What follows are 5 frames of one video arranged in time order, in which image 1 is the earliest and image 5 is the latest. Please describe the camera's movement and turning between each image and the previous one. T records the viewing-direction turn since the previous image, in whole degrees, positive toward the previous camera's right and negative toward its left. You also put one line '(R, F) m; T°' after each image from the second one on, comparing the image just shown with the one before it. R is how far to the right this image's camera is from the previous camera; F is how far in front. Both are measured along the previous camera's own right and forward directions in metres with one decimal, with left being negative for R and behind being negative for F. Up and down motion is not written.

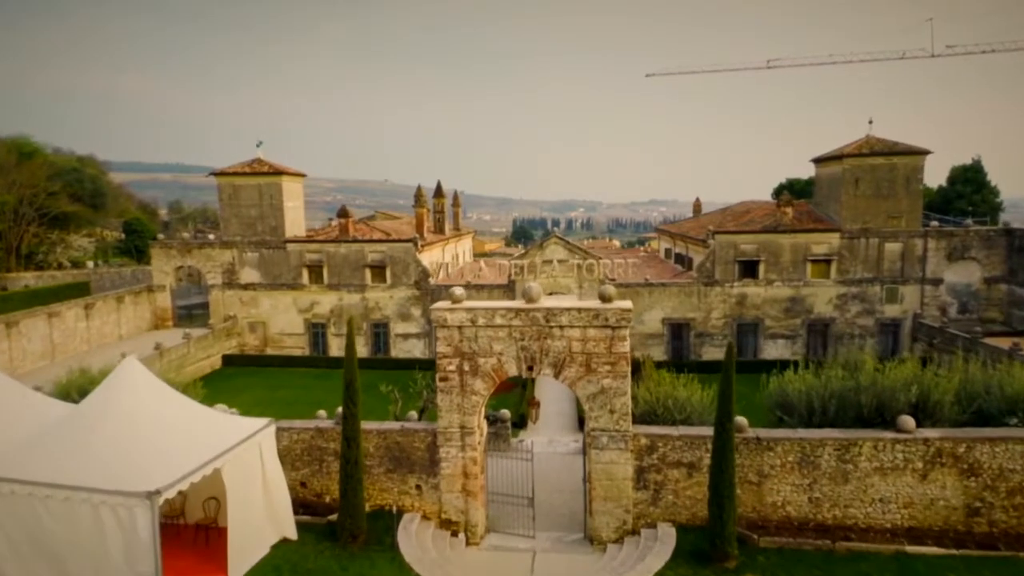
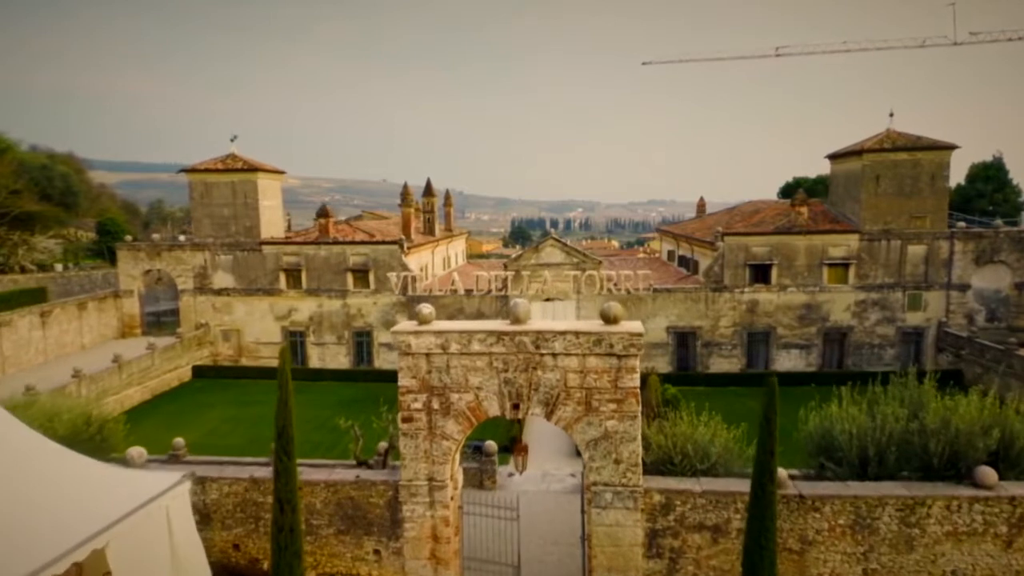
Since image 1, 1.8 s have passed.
(+0.3, +2.8) m; 0°
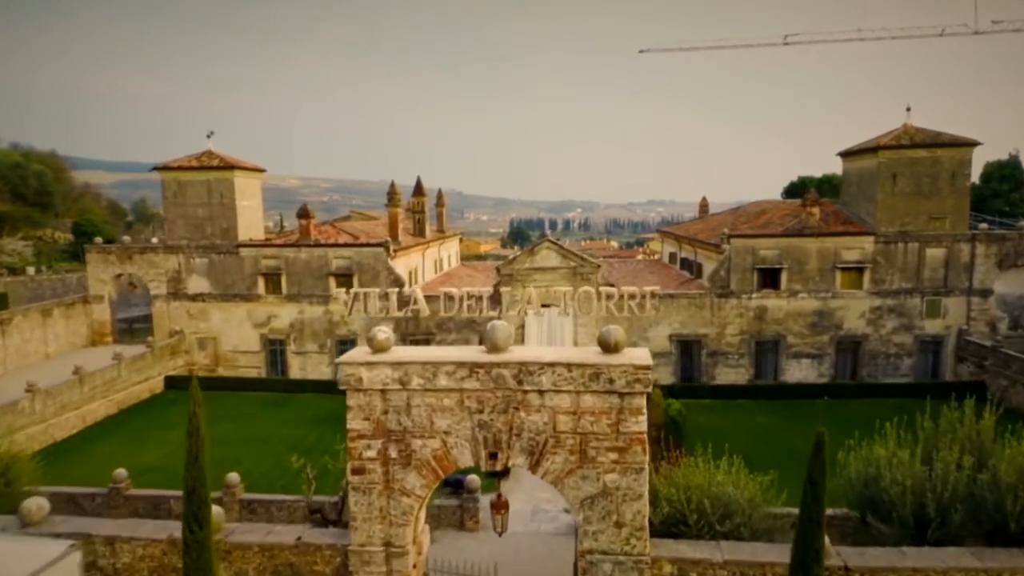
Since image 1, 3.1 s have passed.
(+0.3, +2.1) m; 0°
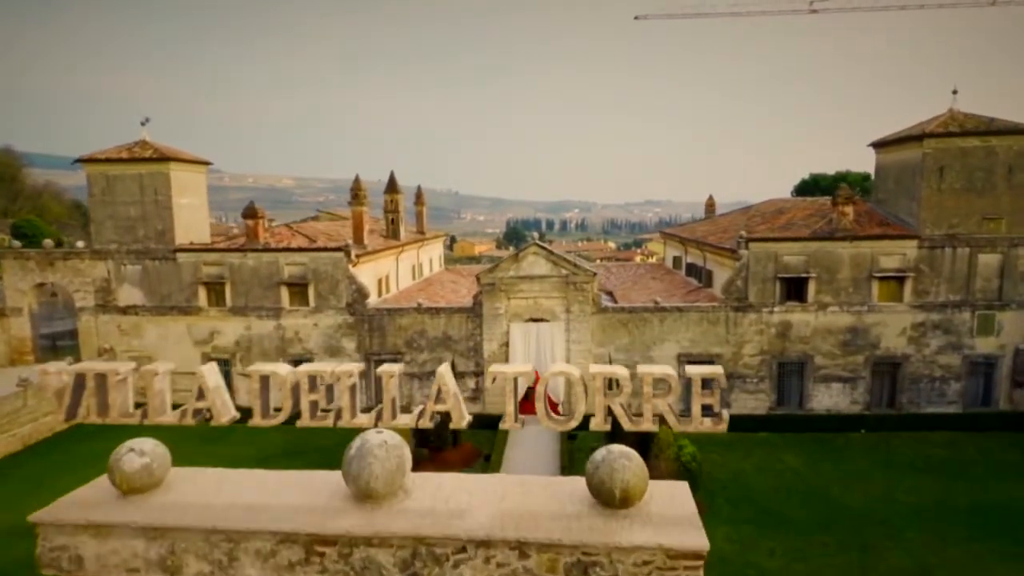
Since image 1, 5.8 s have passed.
(+0.7, +4.7) m; 0°
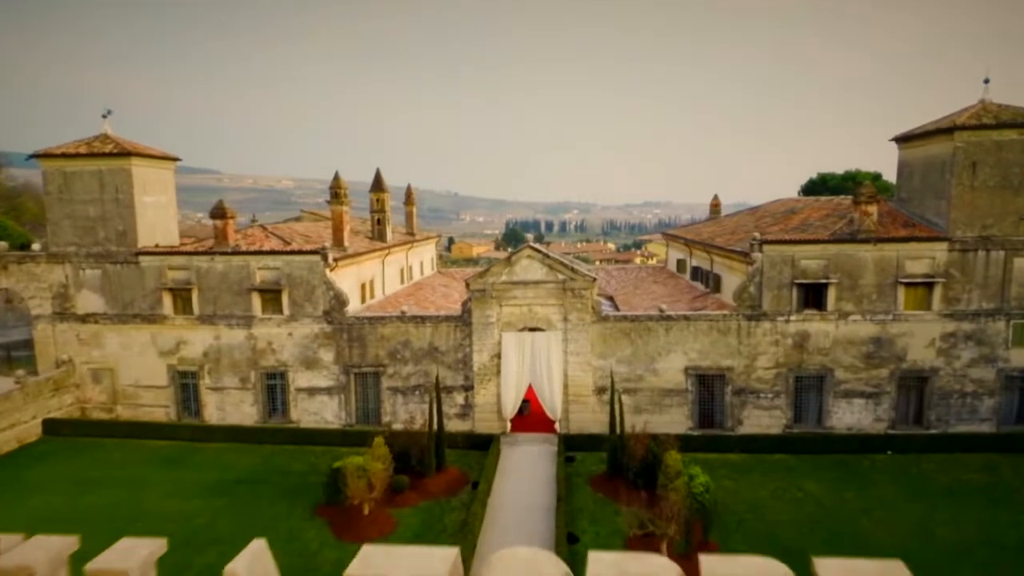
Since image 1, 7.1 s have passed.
(+0.3, +2.4) m; 0°
